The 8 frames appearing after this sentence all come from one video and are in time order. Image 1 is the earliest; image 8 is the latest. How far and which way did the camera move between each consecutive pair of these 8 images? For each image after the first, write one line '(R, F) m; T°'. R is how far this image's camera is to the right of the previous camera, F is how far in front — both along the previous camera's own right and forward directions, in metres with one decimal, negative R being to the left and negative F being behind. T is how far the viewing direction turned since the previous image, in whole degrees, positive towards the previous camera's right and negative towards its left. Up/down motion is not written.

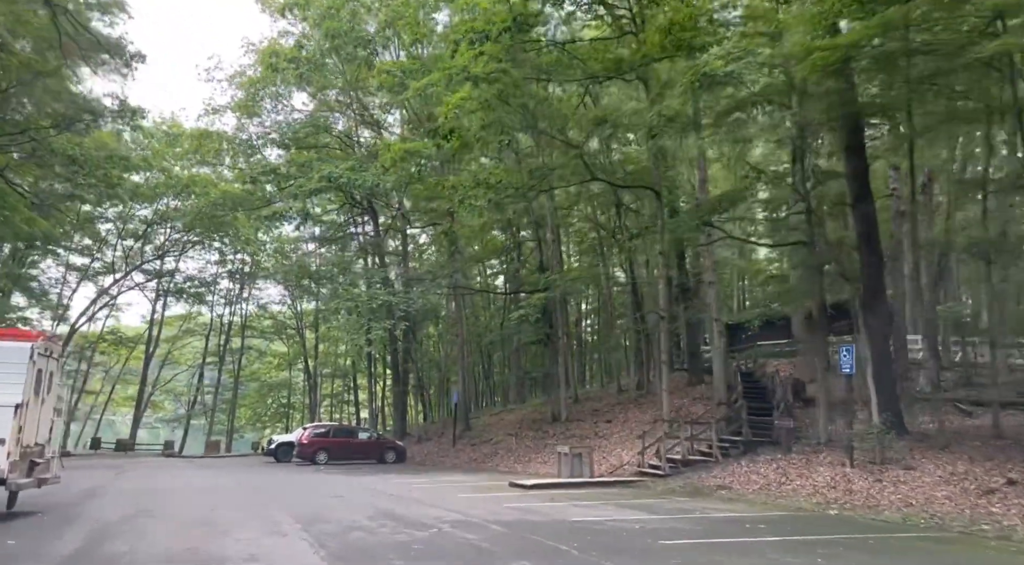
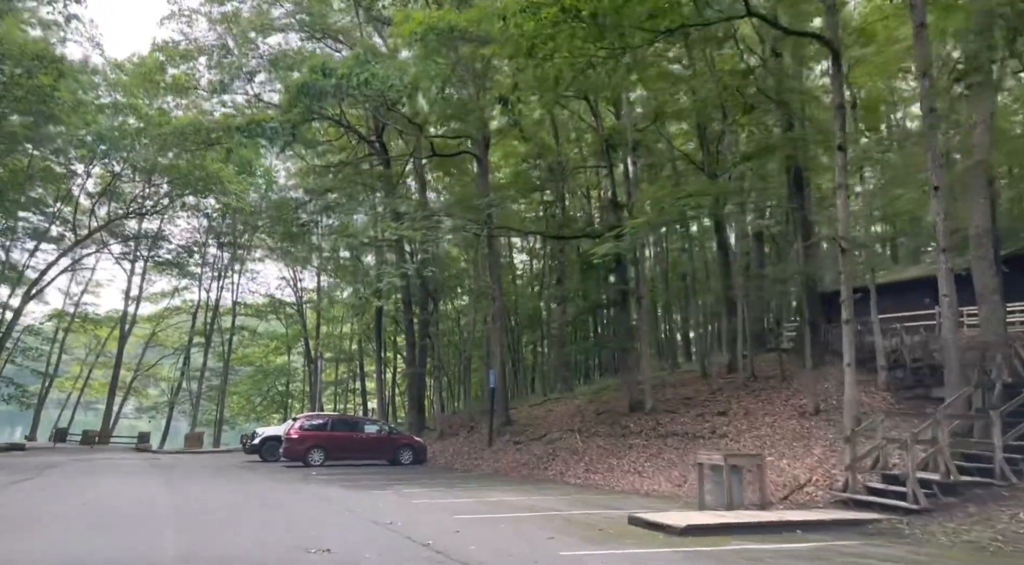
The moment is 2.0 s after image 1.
(-1.4, +6.3) m; -1°
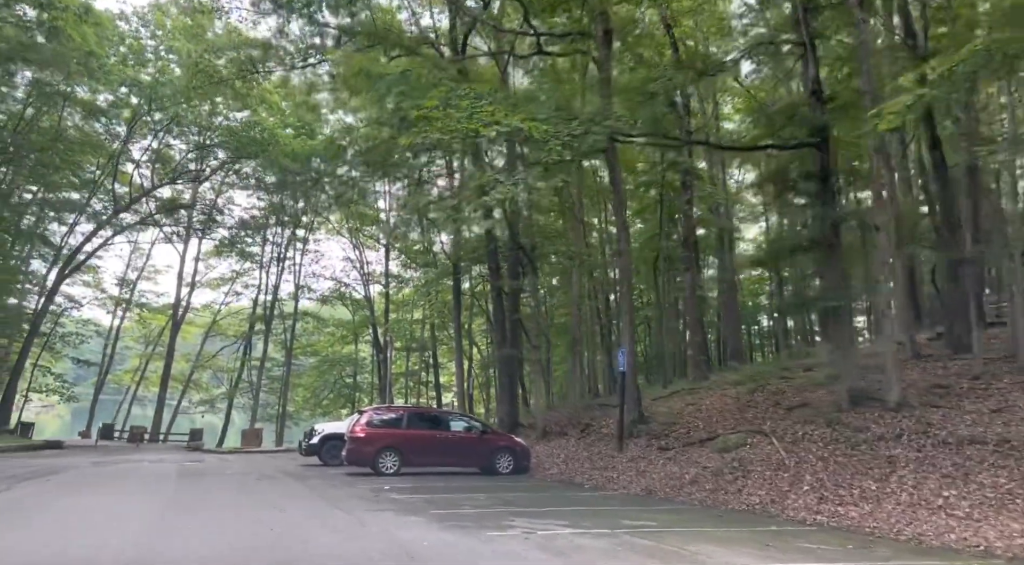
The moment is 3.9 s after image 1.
(-1.5, +5.2) m; -5°
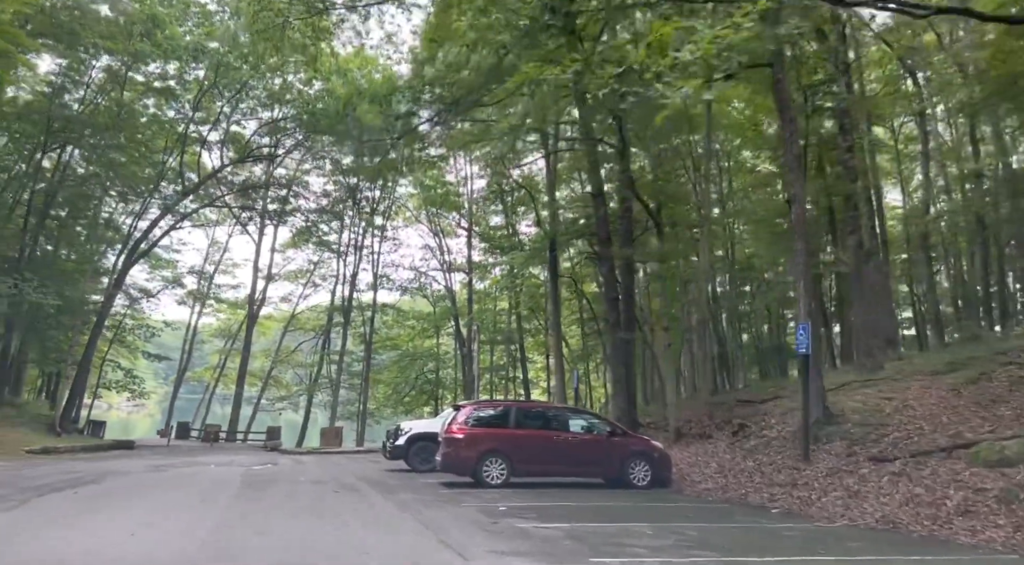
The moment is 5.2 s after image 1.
(-1.1, +3.2) m; -6°
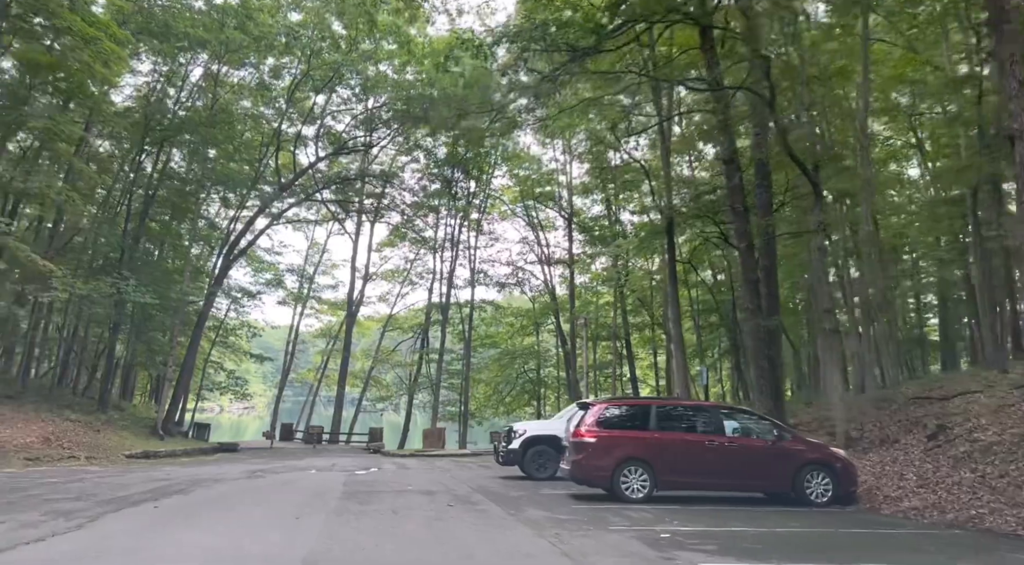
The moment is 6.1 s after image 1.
(-0.7, +1.8) m; -8°
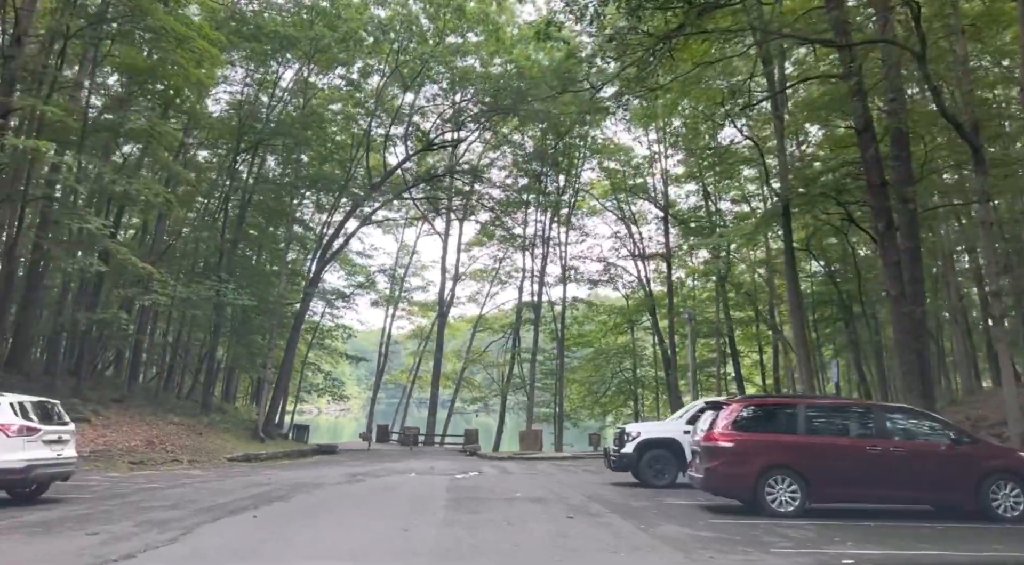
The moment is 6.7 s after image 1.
(-0.4, +1.0) m; -7°
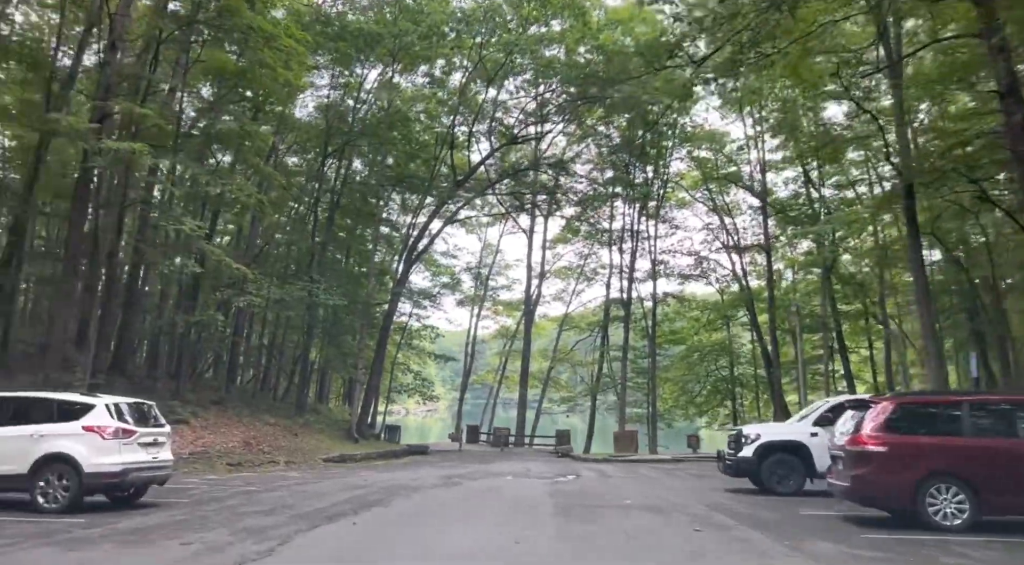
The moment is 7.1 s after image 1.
(-0.3, +0.7) m; -7°
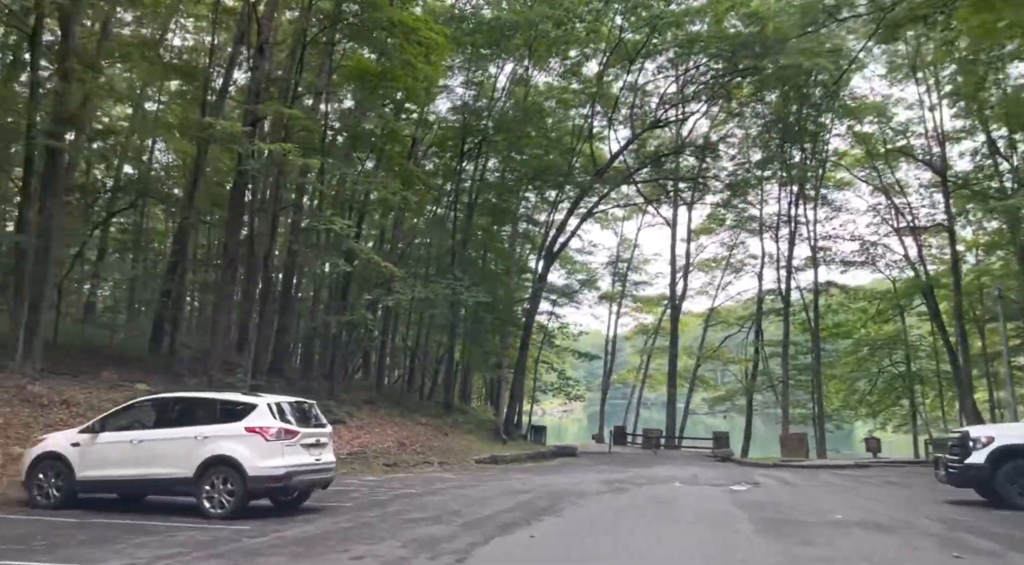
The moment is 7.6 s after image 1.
(-0.6, +1.0) m; -11°
